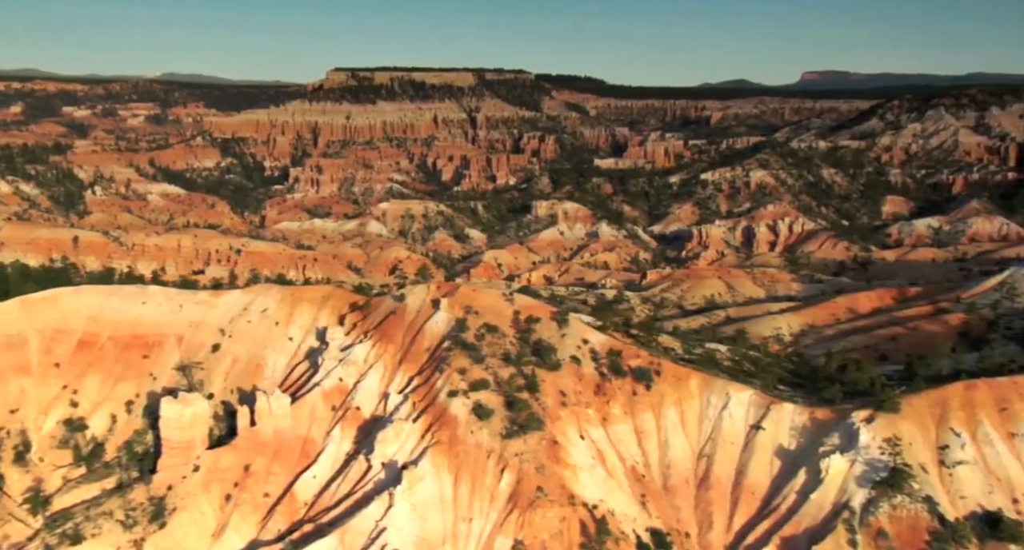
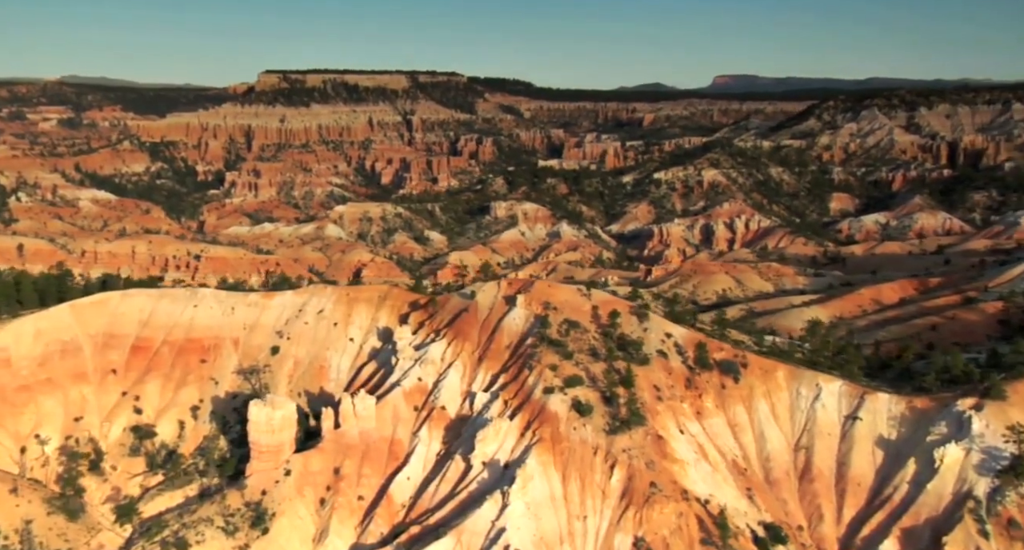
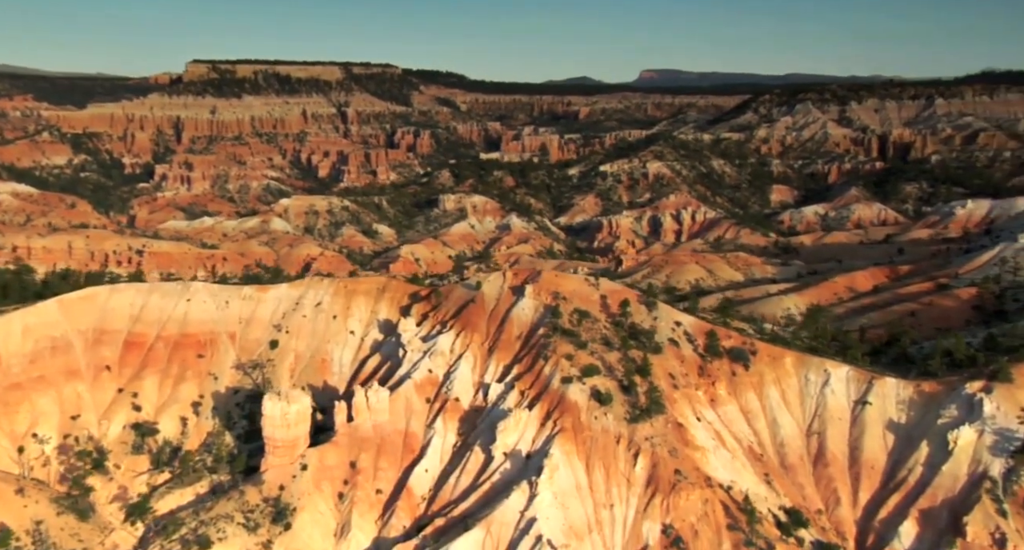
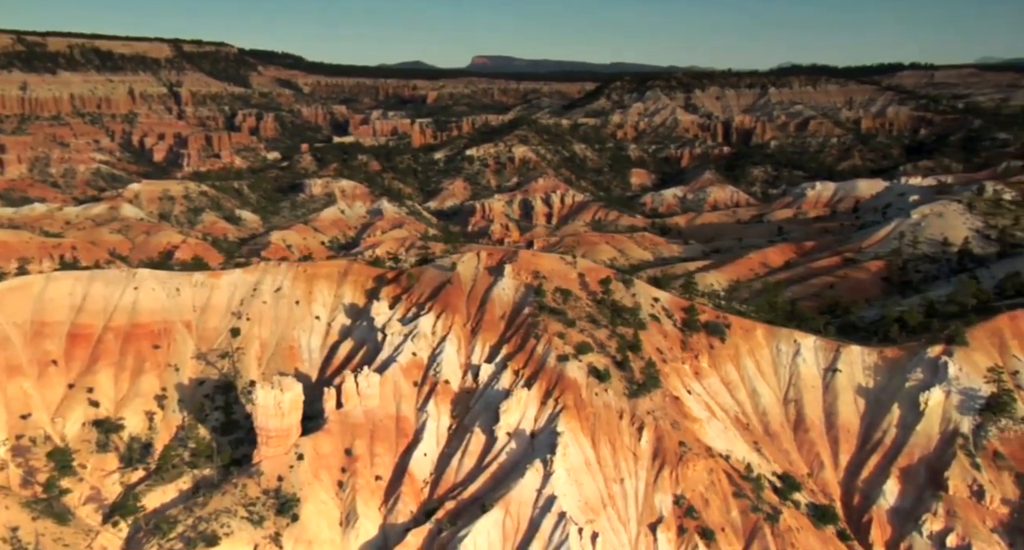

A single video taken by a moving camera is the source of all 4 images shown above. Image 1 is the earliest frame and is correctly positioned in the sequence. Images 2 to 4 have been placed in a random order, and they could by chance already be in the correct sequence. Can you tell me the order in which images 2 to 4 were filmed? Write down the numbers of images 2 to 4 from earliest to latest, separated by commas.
2, 3, 4
